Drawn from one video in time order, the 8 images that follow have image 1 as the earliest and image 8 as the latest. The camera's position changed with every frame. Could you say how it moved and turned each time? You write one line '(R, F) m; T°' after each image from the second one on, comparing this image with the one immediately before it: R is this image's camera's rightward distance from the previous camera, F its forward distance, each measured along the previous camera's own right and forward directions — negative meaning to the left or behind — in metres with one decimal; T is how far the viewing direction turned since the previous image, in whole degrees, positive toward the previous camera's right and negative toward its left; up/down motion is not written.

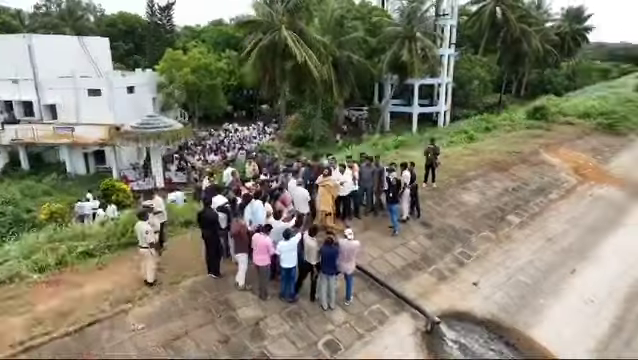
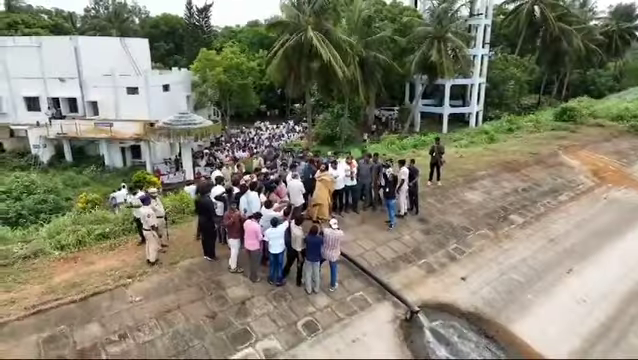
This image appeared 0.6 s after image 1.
(+1.0, -0.5) m; -5°
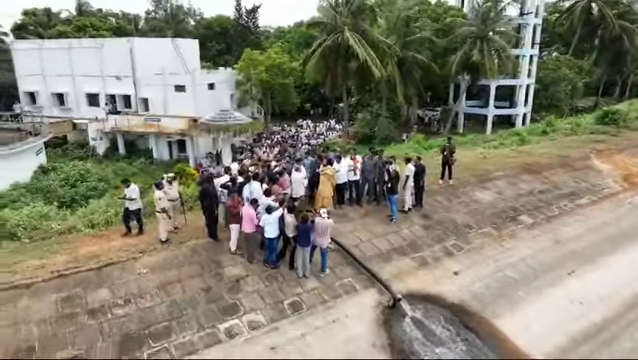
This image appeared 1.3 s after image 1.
(+1.2, -0.6) m; -7°
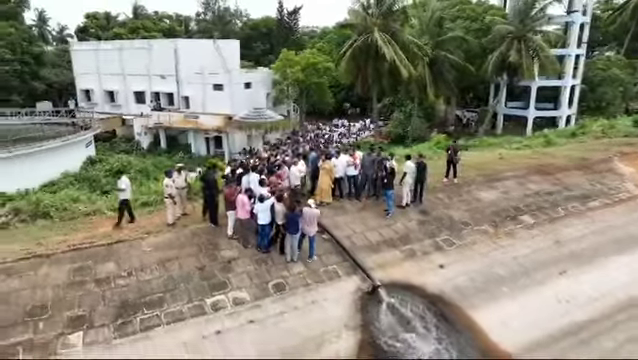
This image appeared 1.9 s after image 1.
(+1.3, -0.6) m; -6°
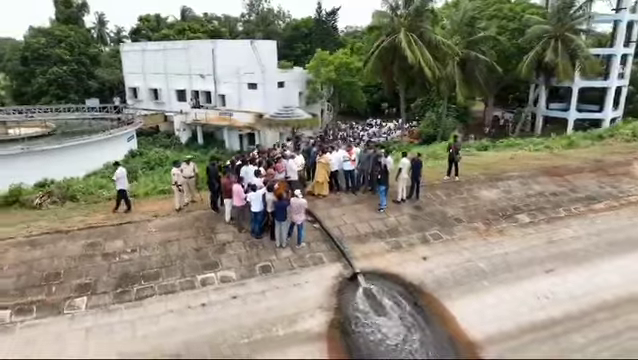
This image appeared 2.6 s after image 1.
(+1.4, -0.7) m; -6°
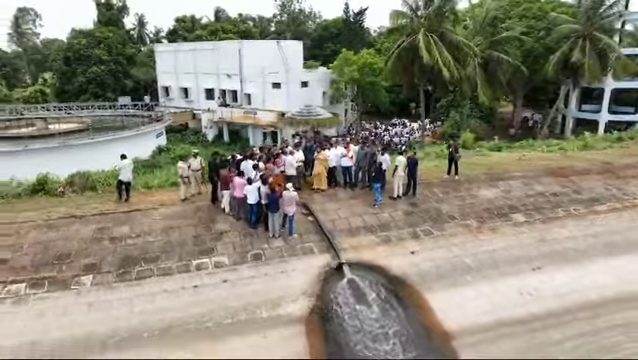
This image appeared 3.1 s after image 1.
(+1.1, -0.5) m; -4°
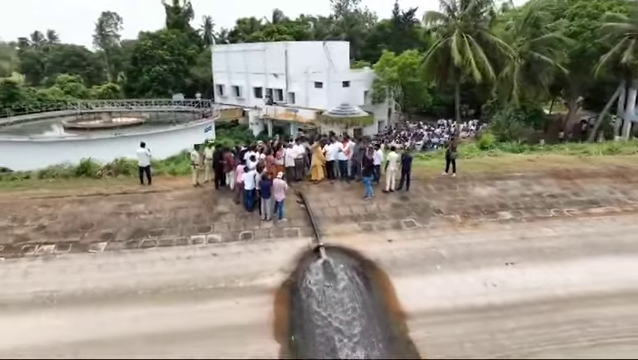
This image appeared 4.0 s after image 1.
(+2.1, -1.0) m; -8°
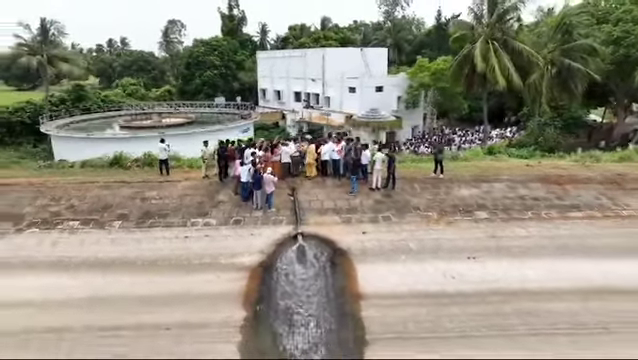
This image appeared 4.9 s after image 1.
(+2.2, -1.3) m; -7°
